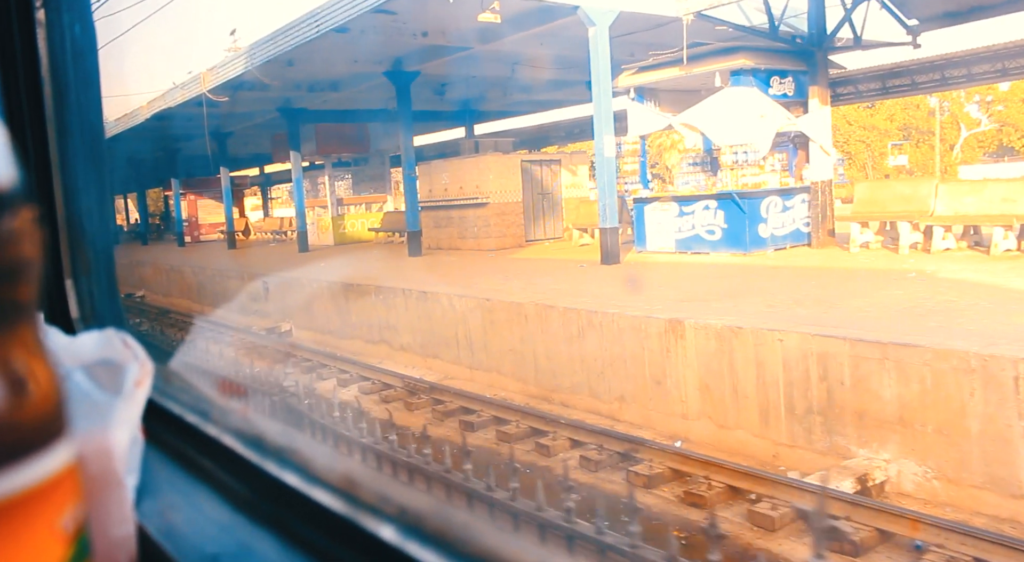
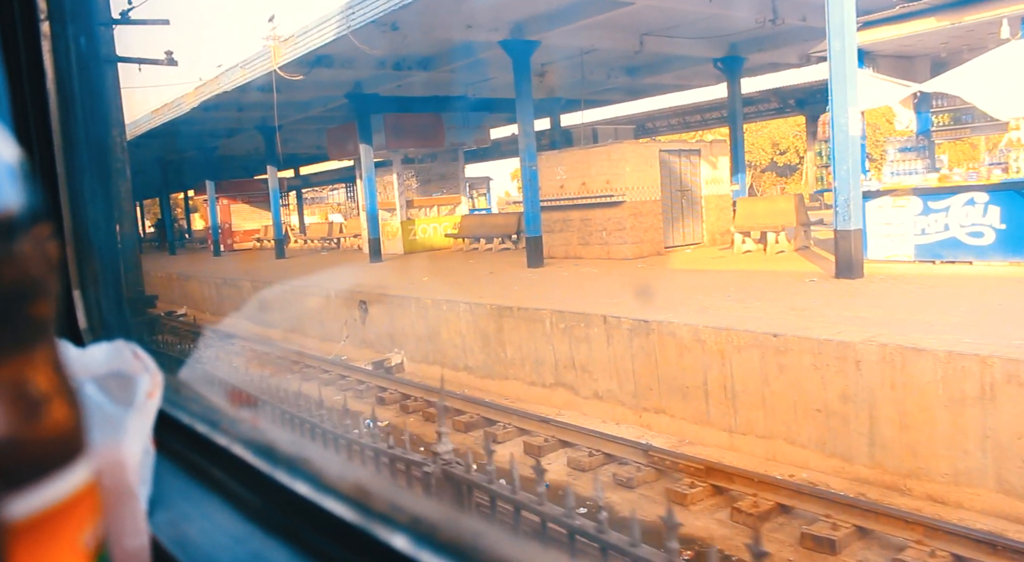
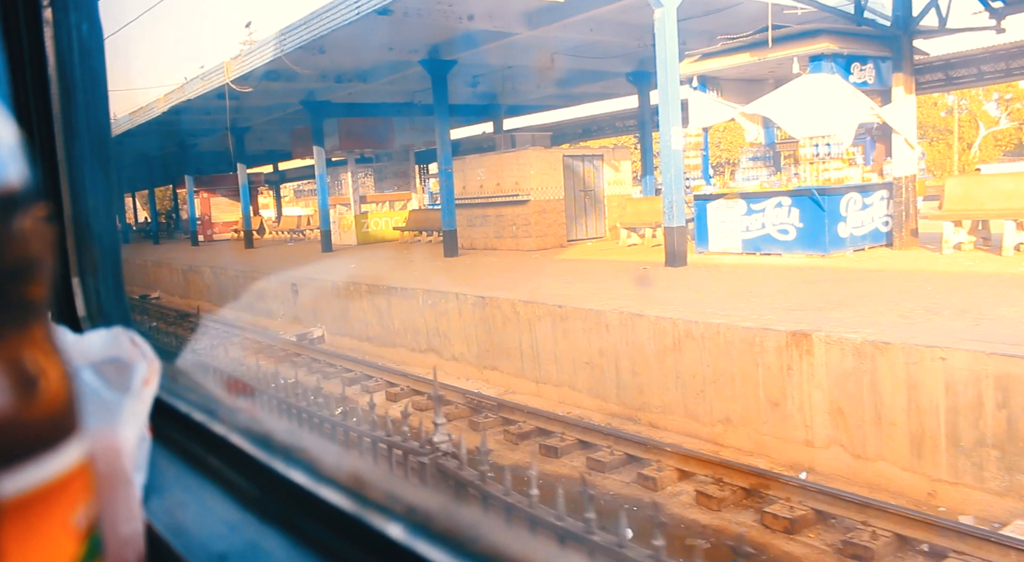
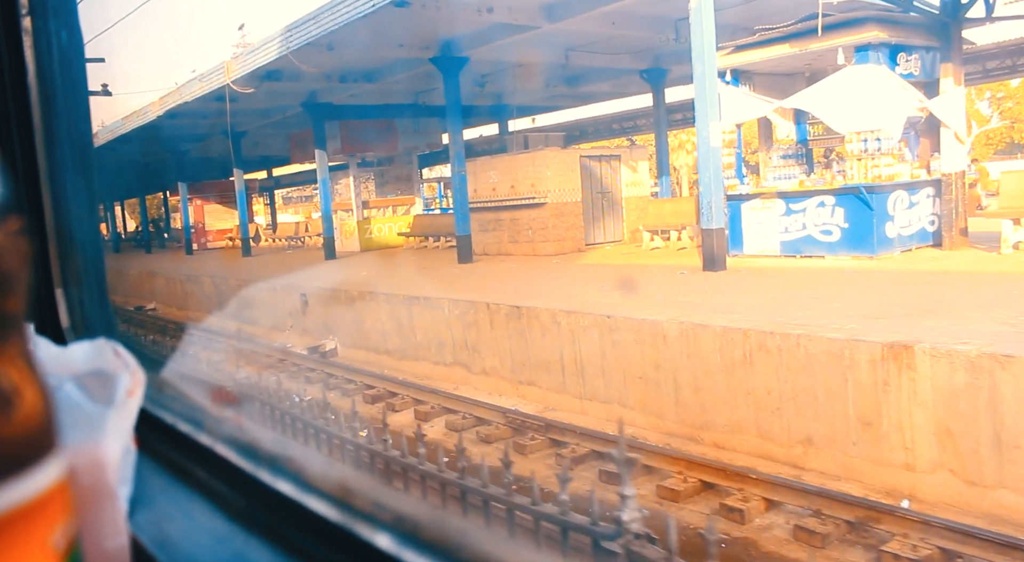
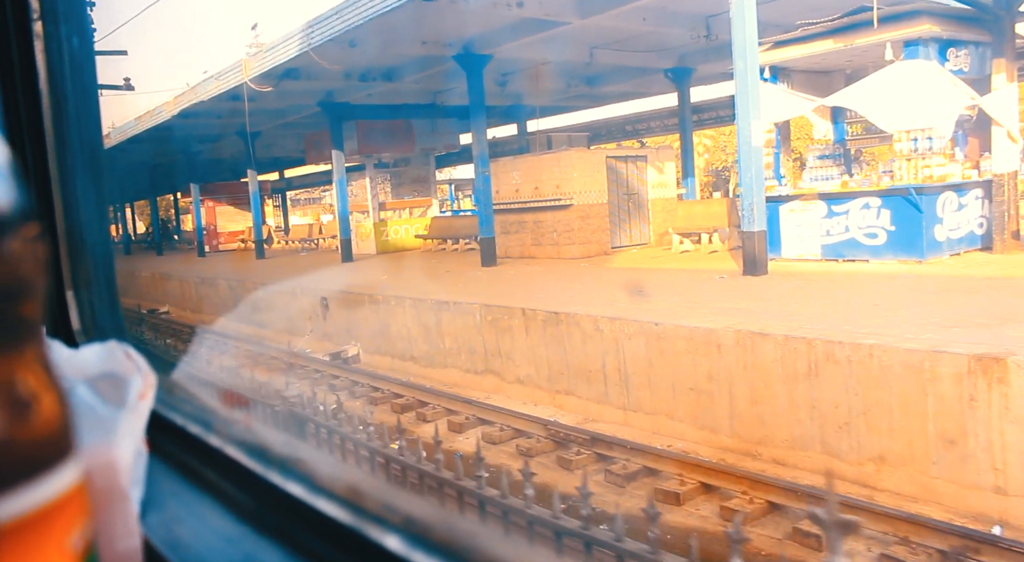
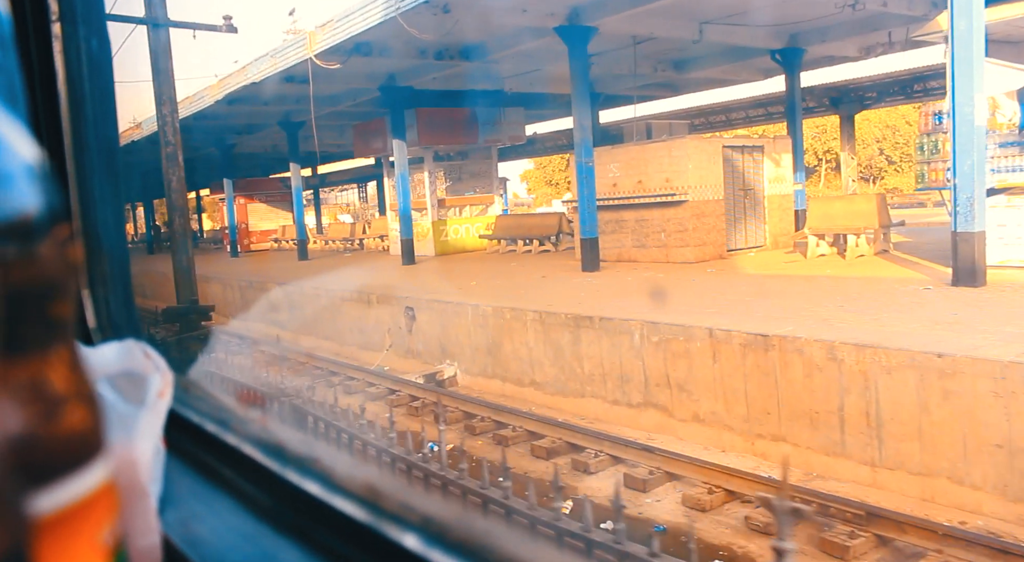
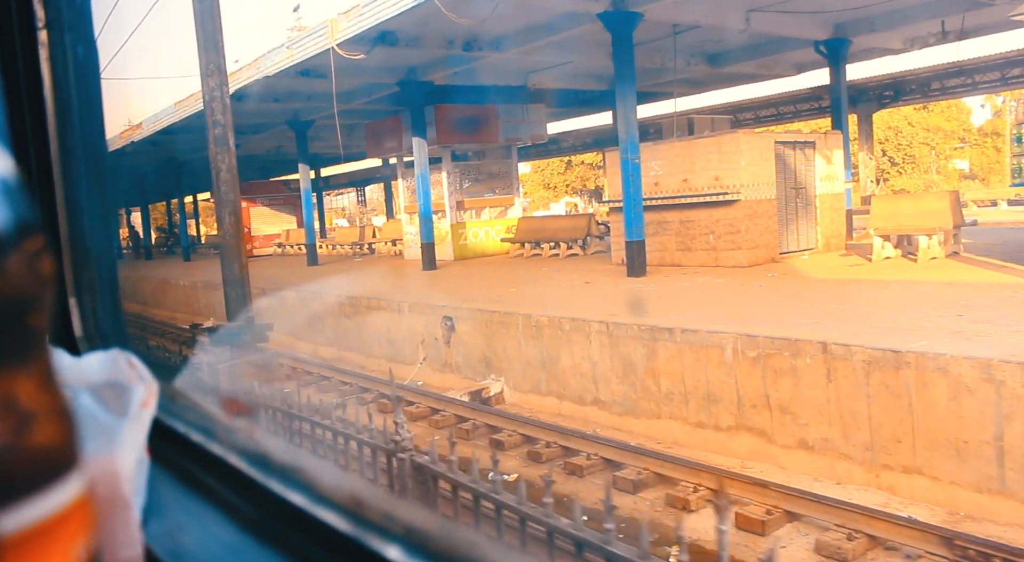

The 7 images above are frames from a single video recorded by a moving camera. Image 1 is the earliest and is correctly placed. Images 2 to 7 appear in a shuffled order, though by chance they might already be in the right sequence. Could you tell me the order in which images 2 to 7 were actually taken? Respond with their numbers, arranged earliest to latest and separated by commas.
3, 4, 5, 2, 6, 7
